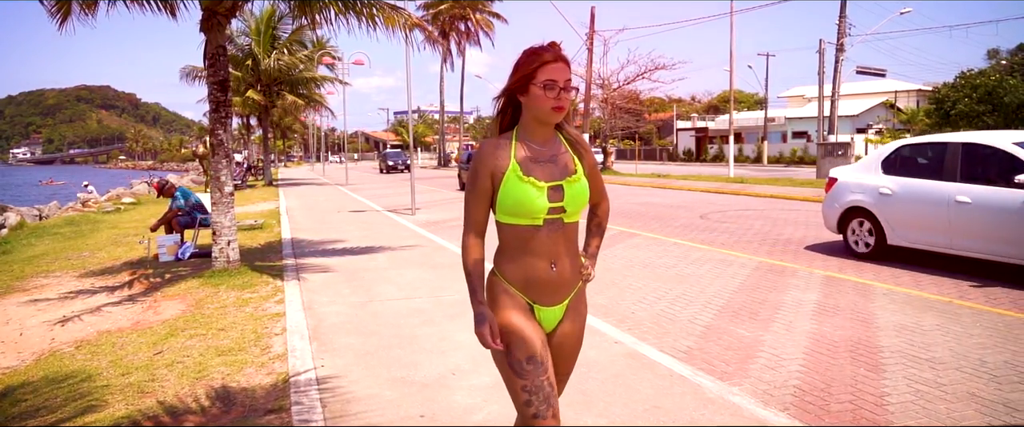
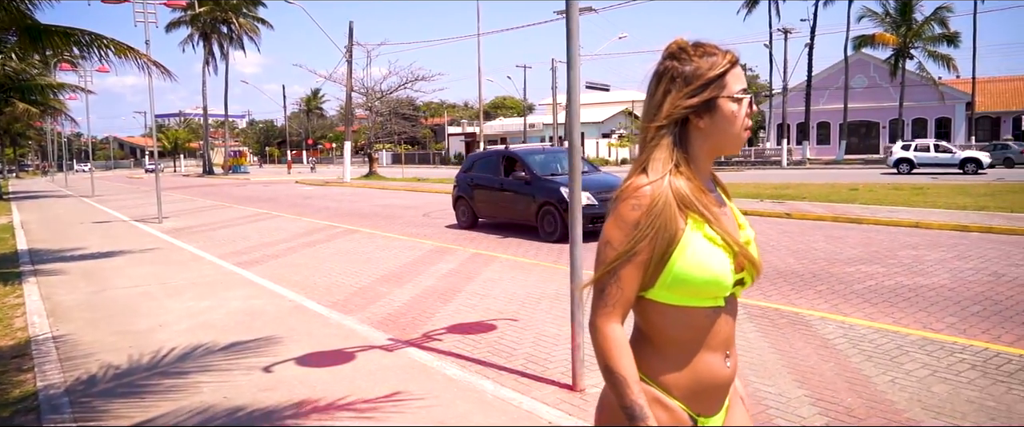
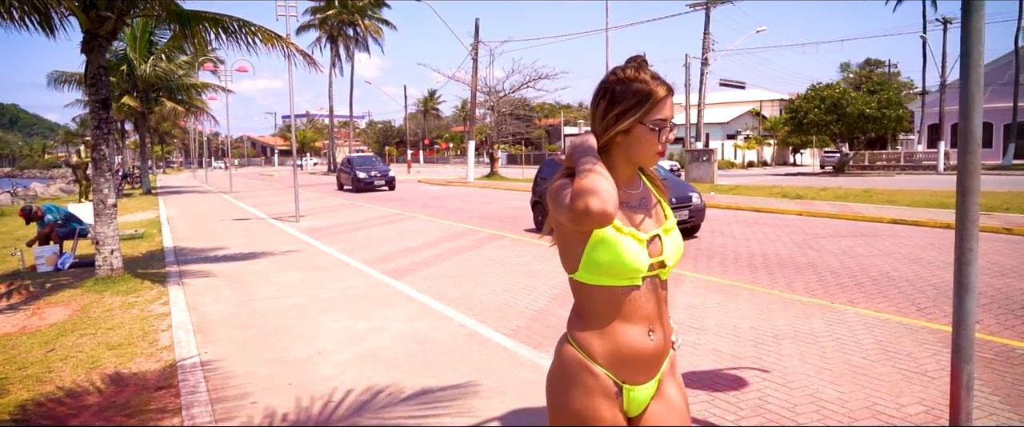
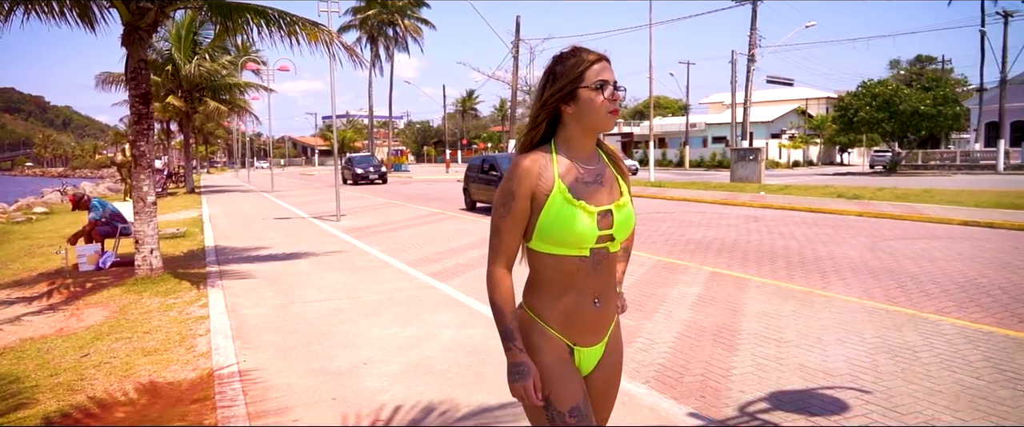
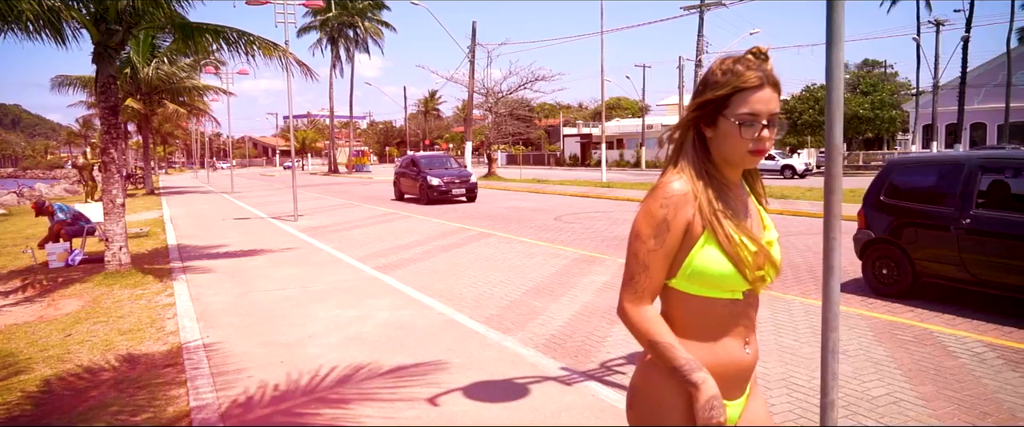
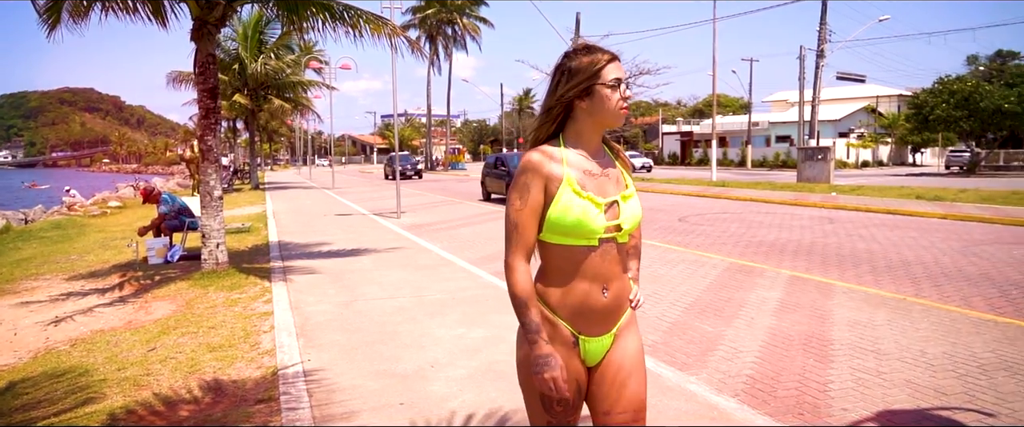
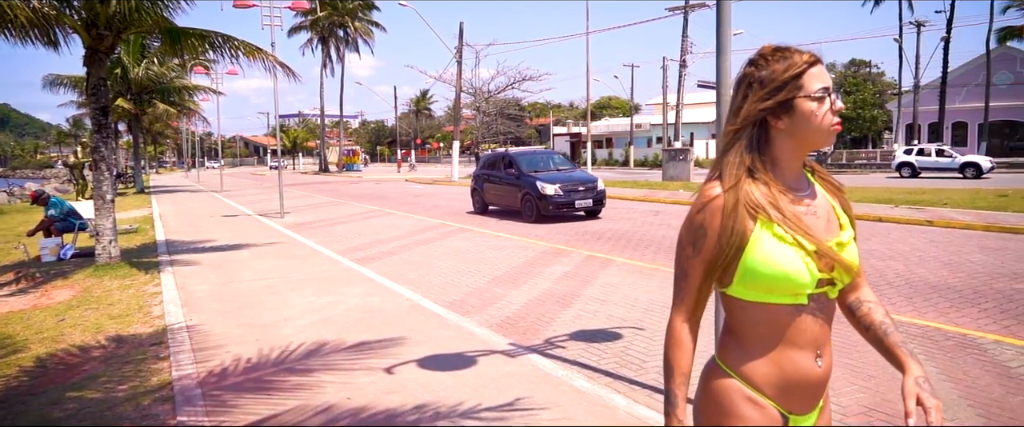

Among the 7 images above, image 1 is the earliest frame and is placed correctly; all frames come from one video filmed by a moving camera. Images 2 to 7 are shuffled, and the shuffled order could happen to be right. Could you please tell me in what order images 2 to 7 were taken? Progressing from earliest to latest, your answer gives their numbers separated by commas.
6, 4, 3, 5, 7, 2
